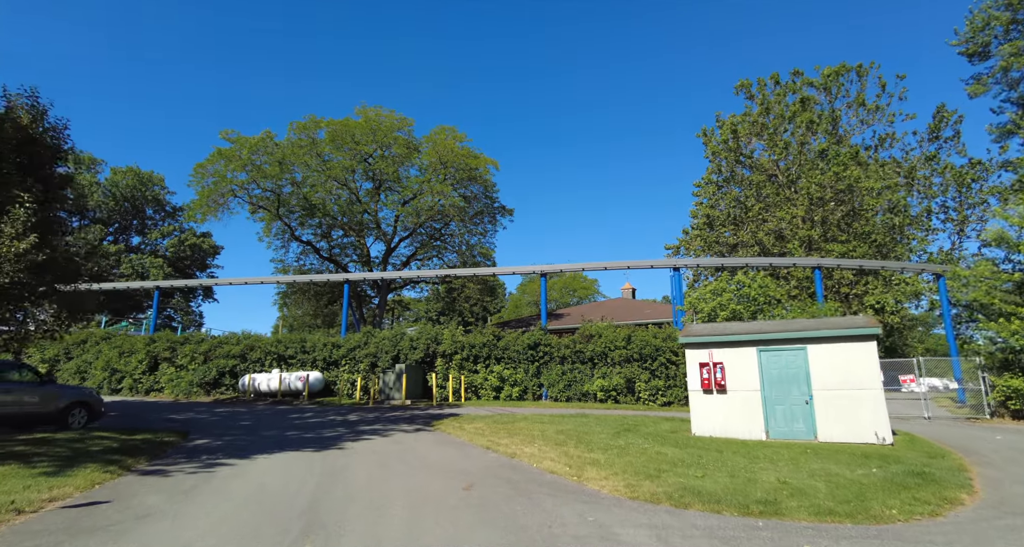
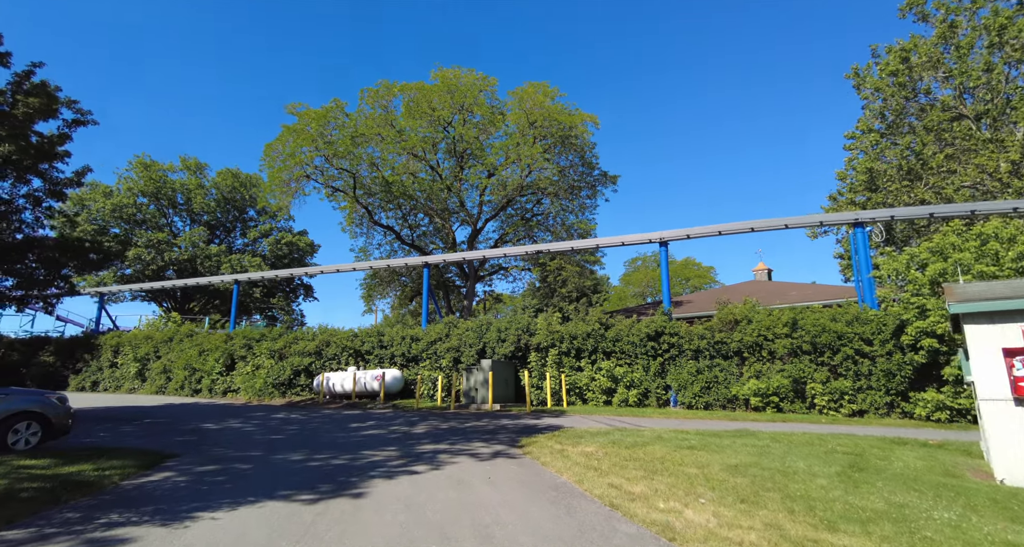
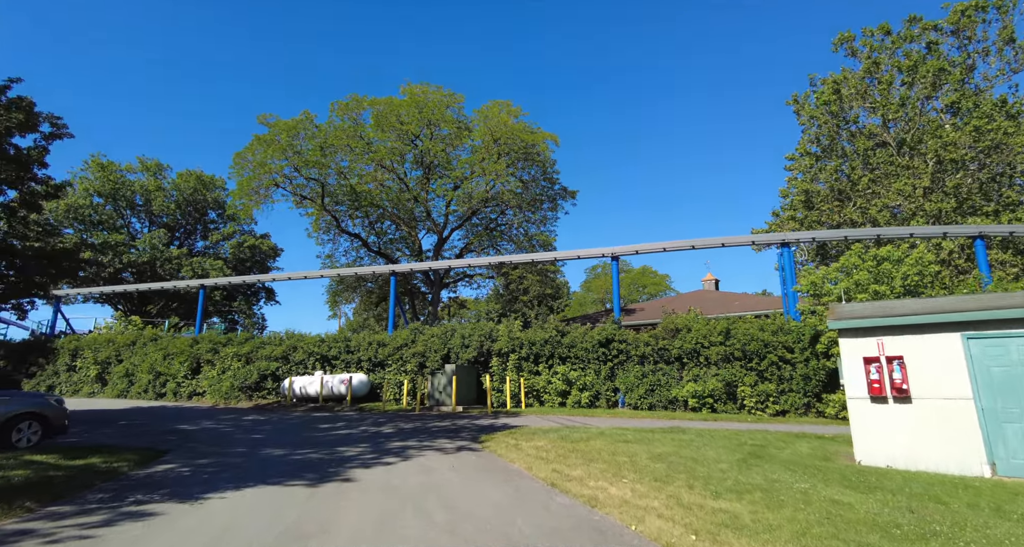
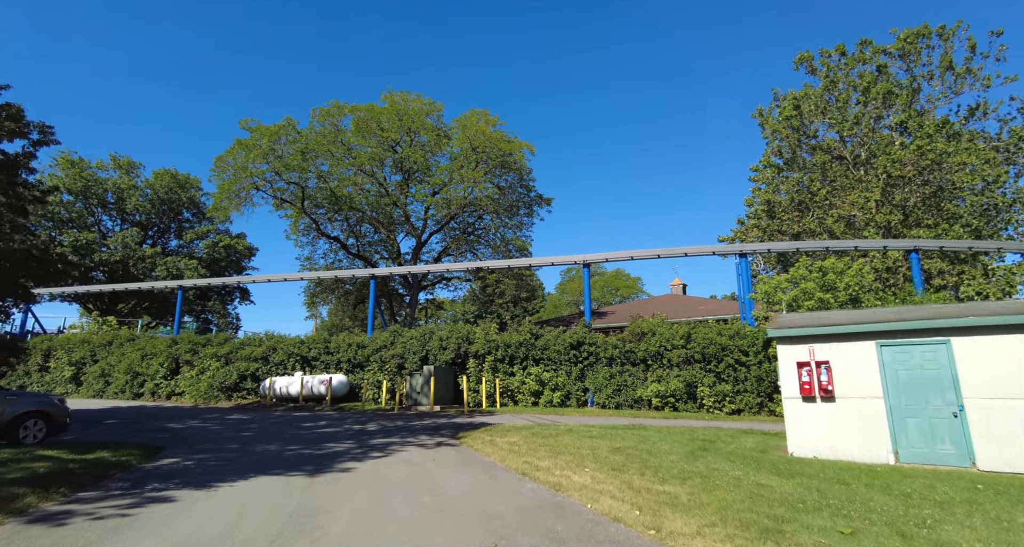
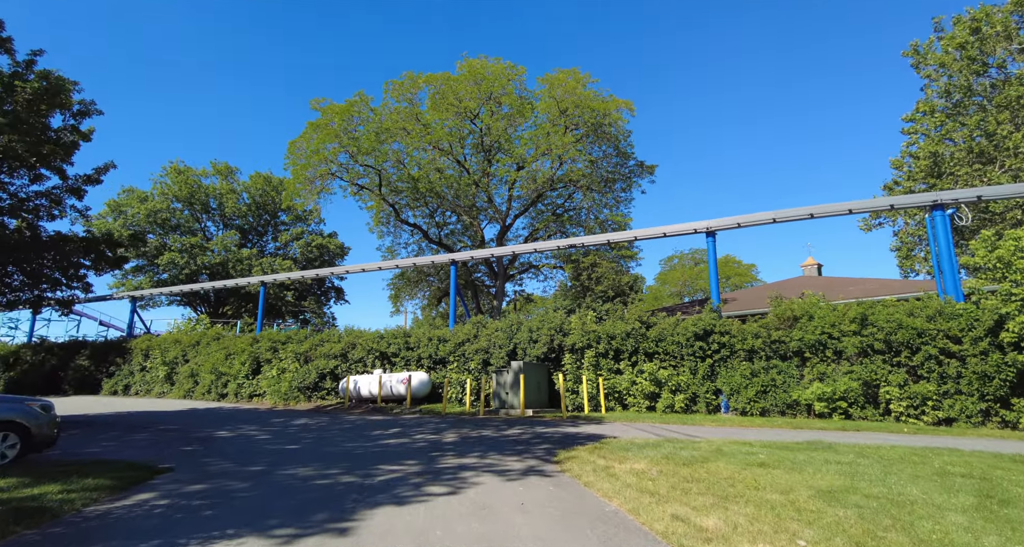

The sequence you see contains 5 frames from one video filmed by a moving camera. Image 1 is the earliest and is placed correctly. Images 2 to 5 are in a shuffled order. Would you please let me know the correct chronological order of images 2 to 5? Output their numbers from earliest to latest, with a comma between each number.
4, 3, 2, 5
